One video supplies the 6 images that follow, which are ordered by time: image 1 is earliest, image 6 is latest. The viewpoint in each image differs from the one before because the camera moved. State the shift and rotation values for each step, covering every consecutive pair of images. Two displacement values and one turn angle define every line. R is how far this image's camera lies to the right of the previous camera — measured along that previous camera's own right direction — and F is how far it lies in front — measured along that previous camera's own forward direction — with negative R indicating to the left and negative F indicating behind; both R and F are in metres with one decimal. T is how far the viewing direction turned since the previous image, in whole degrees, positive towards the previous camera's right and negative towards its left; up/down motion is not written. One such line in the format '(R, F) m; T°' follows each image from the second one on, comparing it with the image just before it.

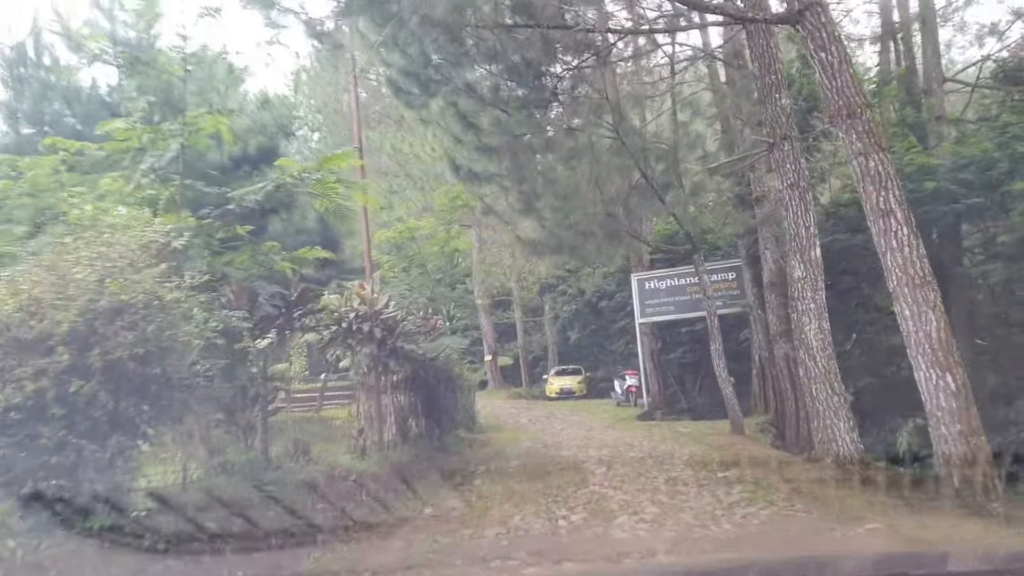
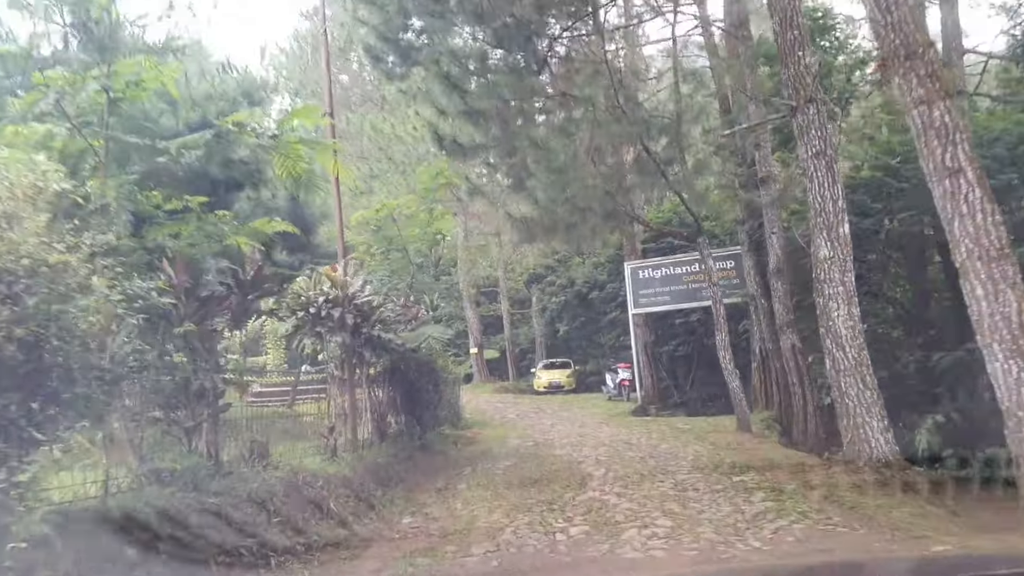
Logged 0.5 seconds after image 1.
(-0.1, +1.0) m; +1°
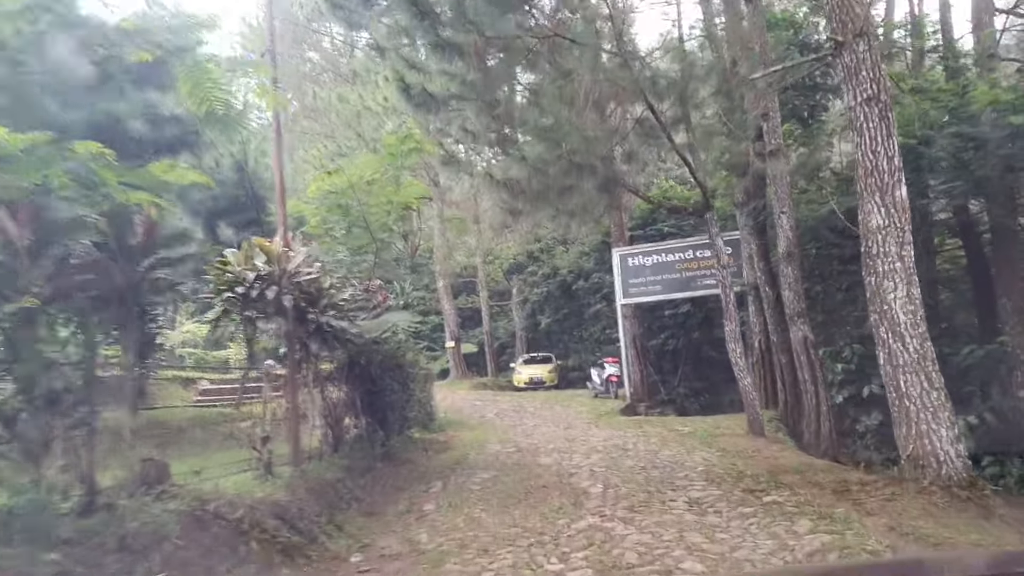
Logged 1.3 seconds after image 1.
(0.0, +1.6) m; +2°
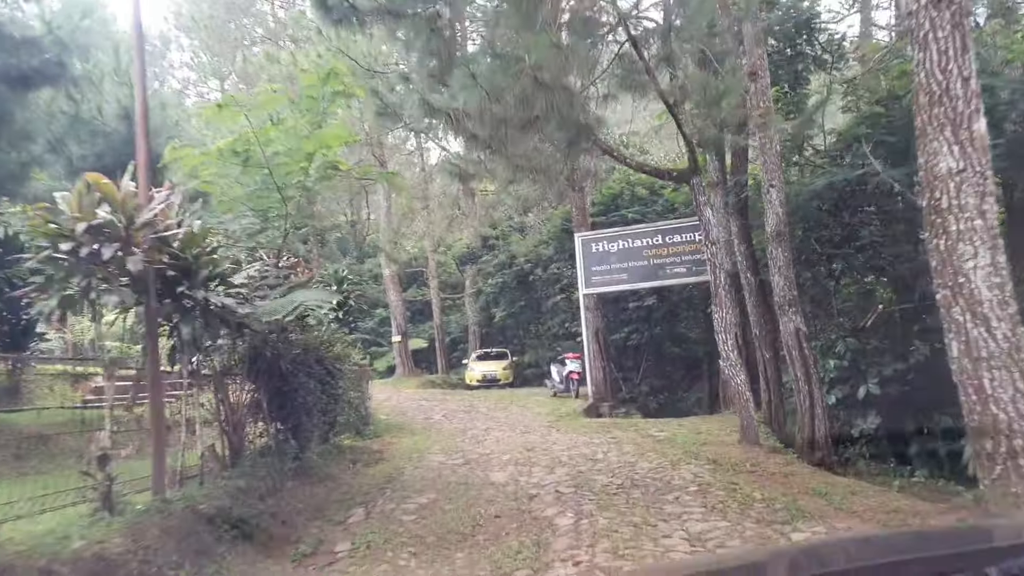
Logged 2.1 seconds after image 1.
(+0.1, +1.8) m; +3°
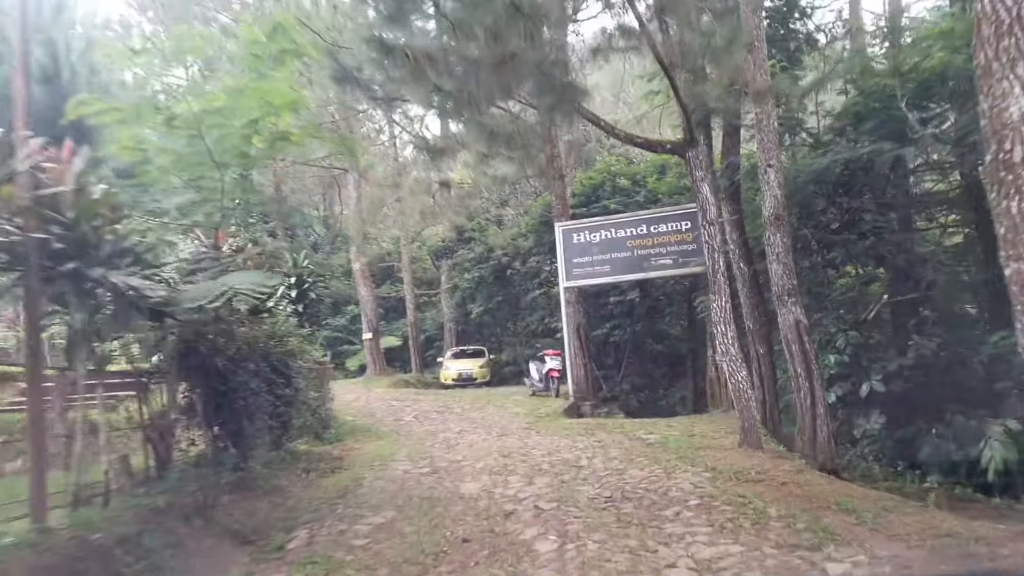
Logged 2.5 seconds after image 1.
(0.0, +1.0) m; +2°
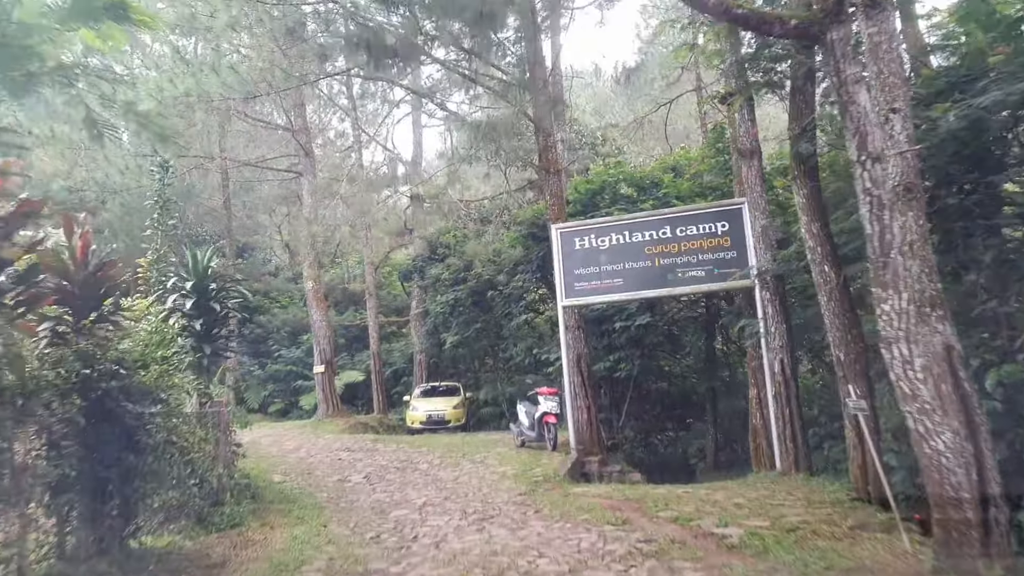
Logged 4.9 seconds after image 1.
(-0.1, +3.6) m; +2°
